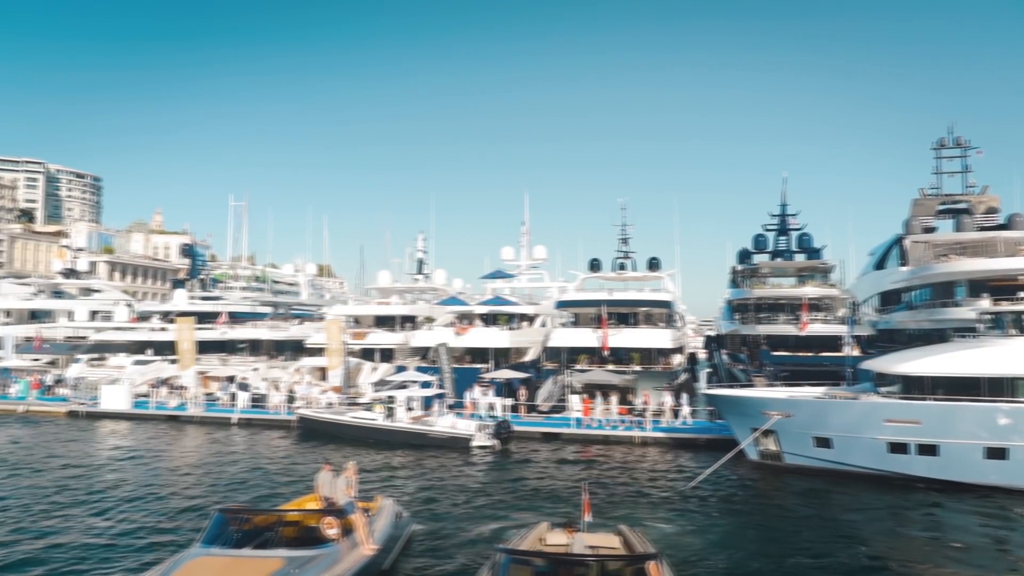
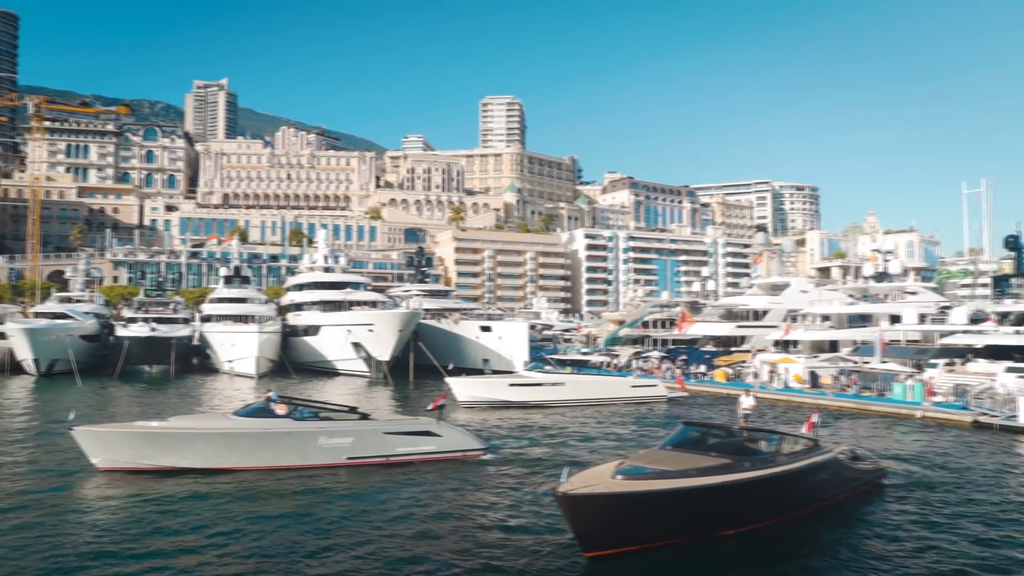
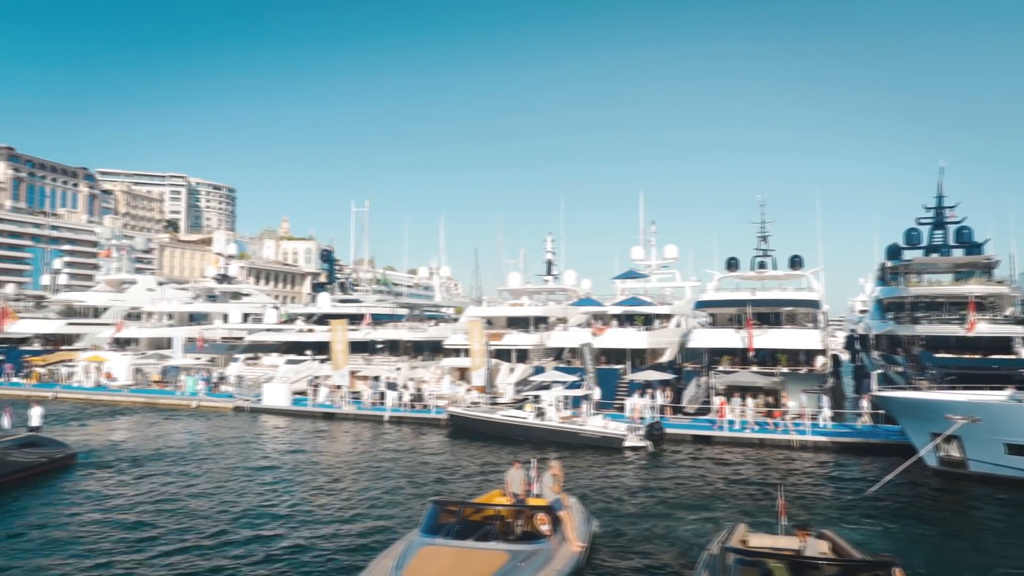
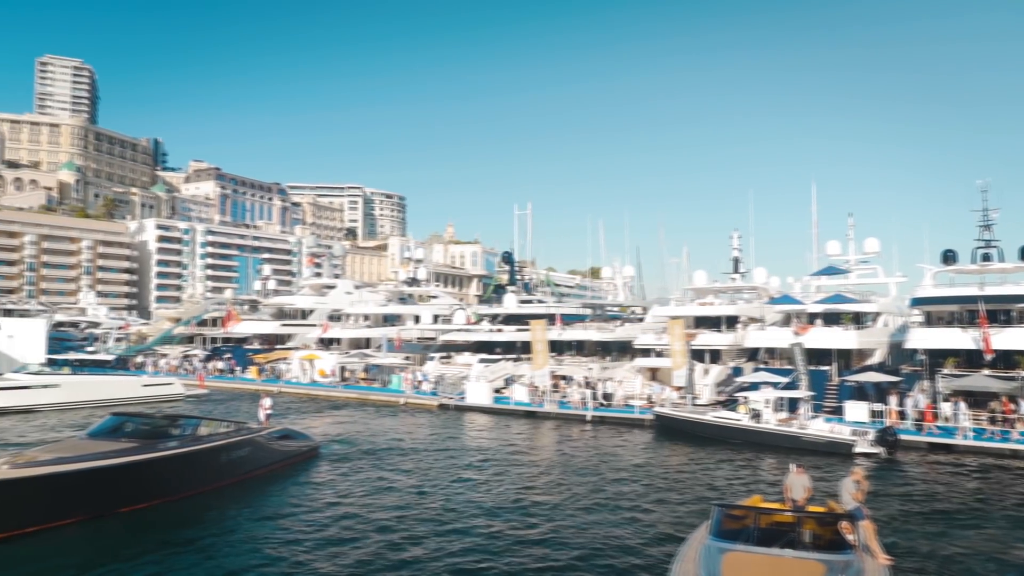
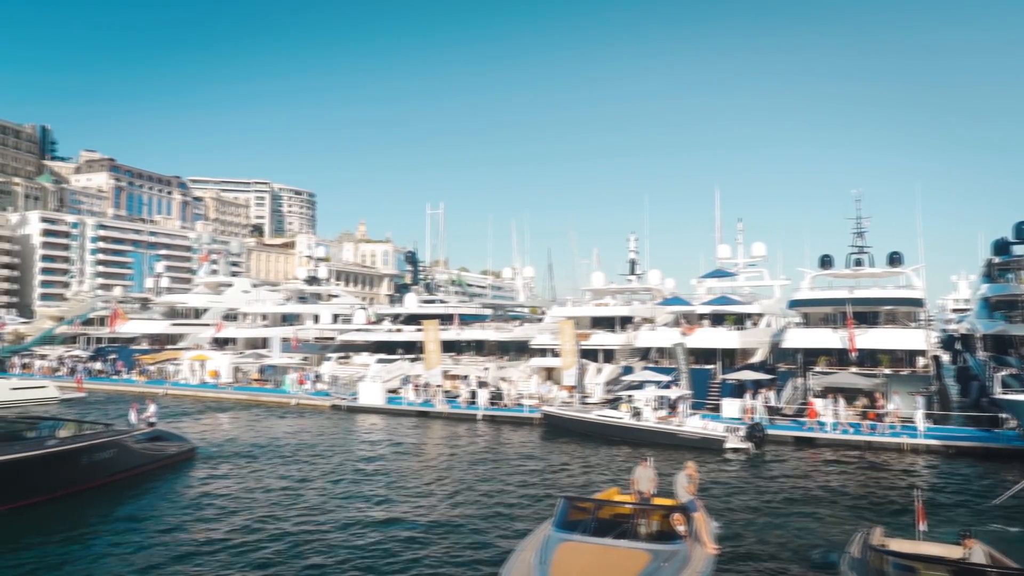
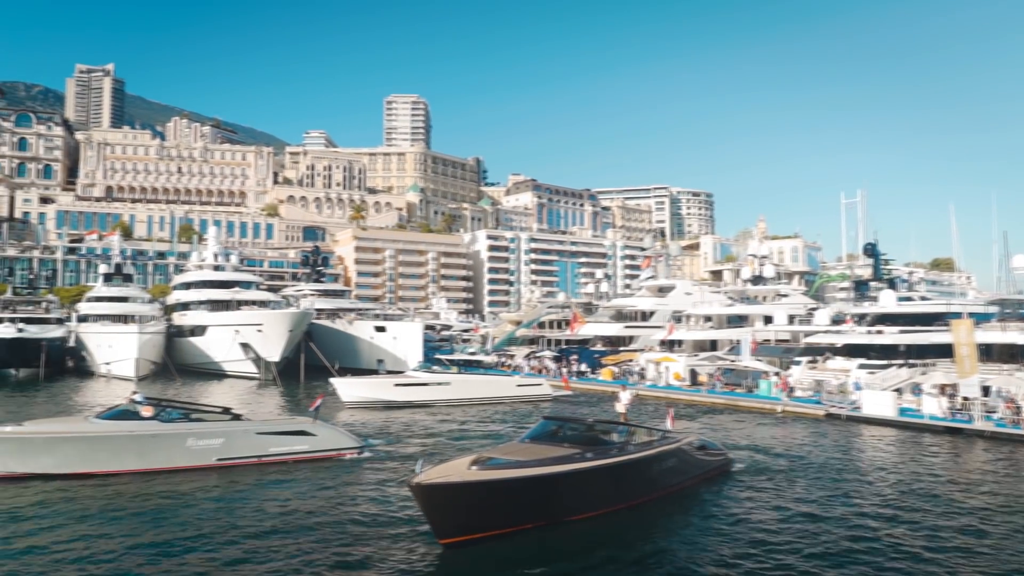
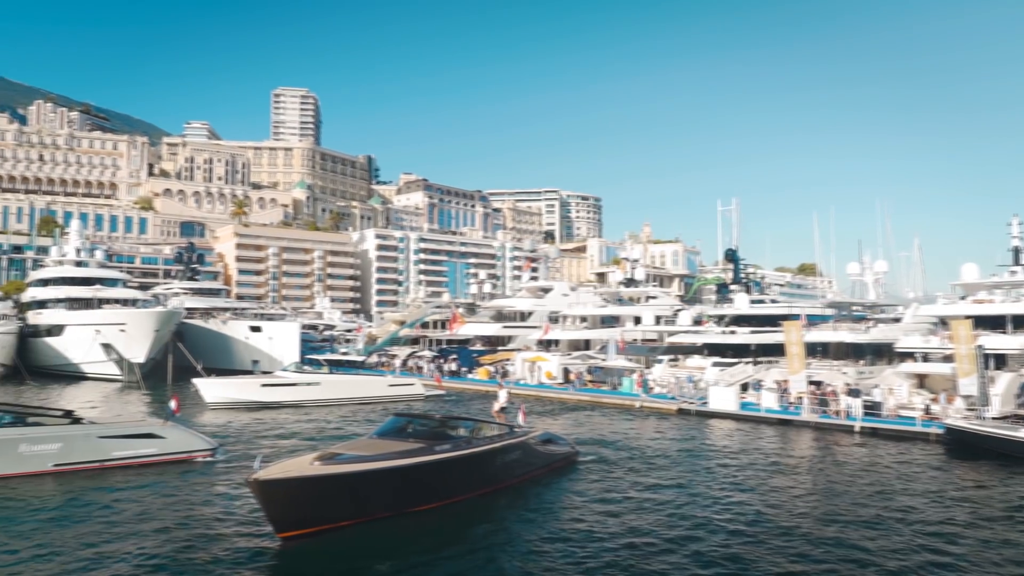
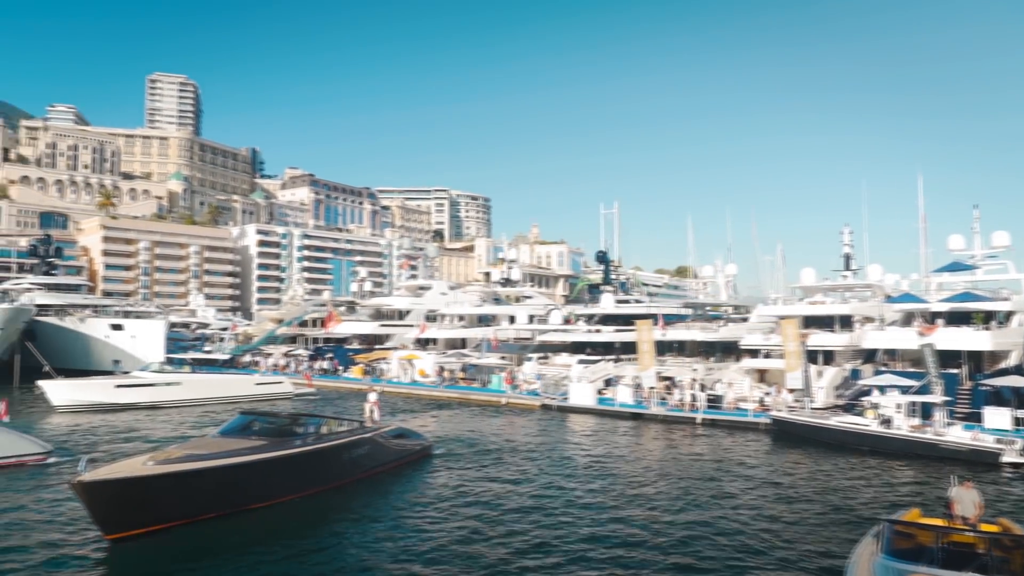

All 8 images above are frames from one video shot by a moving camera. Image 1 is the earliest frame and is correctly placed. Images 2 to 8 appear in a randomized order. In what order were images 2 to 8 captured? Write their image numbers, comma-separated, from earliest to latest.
3, 5, 4, 8, 7, 6, 2
